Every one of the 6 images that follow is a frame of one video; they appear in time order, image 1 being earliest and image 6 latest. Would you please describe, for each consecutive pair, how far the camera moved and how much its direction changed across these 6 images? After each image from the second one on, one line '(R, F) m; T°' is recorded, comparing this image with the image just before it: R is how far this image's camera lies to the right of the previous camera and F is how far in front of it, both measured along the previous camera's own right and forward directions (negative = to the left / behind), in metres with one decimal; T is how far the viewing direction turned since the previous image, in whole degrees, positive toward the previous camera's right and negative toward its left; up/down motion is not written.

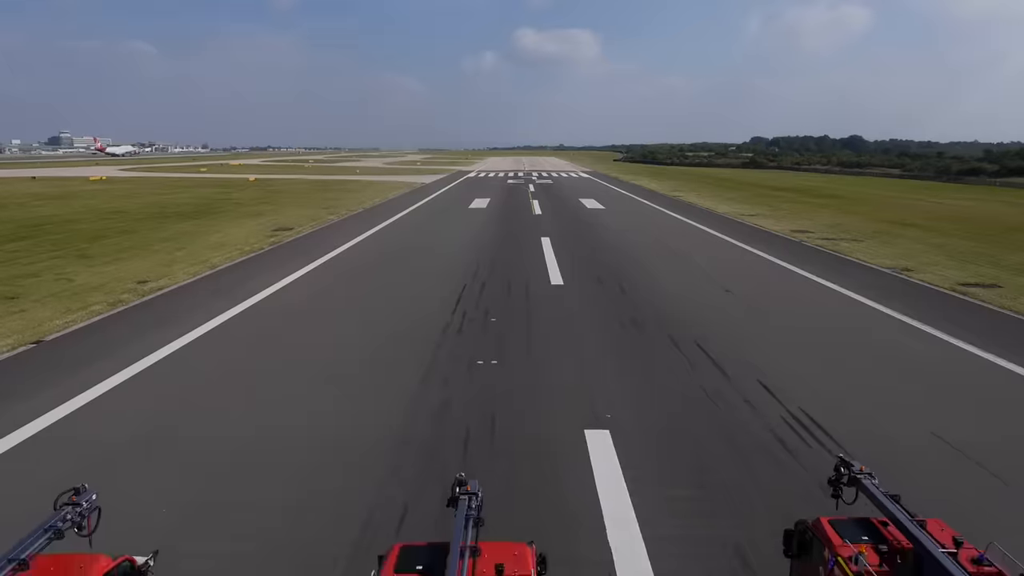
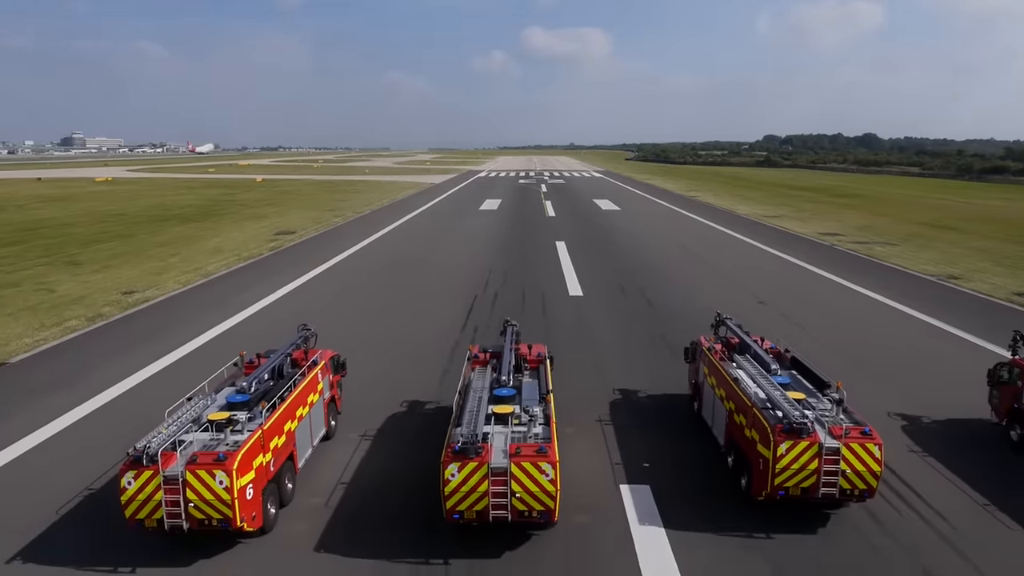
(0.0, +0.4) m; -1°
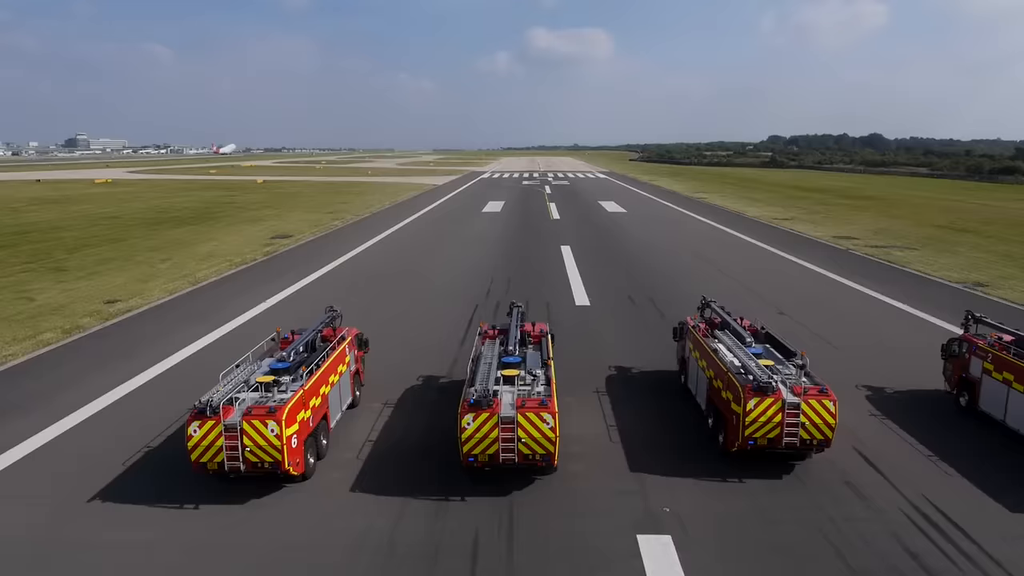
(0.0, +0.3) m; 0°
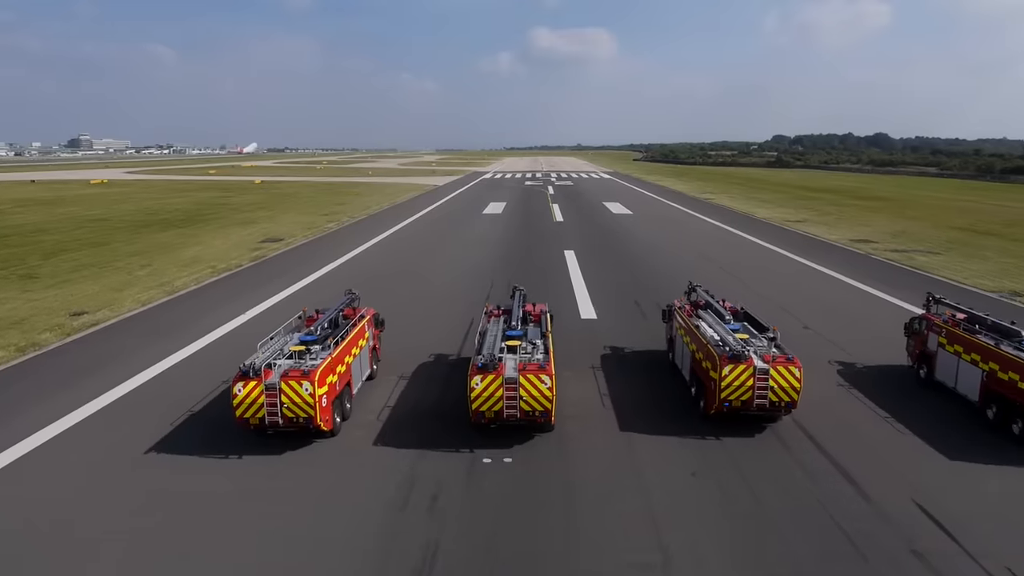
(0.0, +0.4) m; 0°
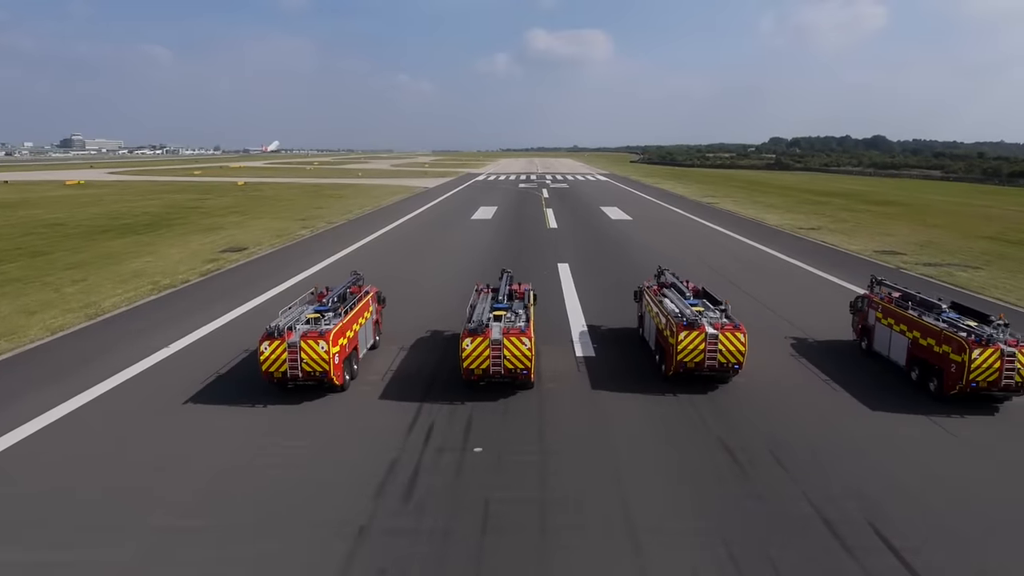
(+0.1, +0.8) m; 0°
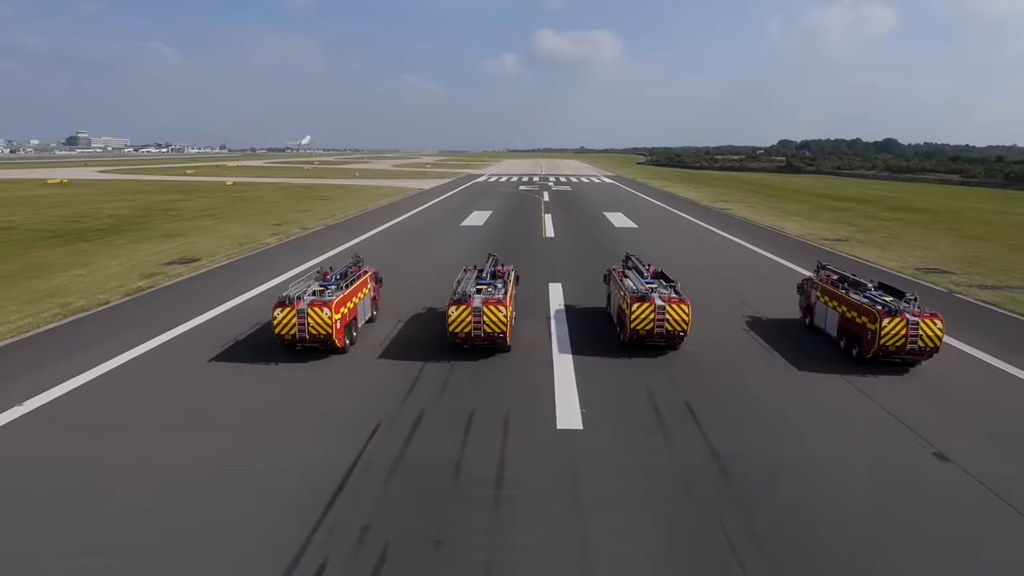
(+0.2, +0.9) m; -1°
